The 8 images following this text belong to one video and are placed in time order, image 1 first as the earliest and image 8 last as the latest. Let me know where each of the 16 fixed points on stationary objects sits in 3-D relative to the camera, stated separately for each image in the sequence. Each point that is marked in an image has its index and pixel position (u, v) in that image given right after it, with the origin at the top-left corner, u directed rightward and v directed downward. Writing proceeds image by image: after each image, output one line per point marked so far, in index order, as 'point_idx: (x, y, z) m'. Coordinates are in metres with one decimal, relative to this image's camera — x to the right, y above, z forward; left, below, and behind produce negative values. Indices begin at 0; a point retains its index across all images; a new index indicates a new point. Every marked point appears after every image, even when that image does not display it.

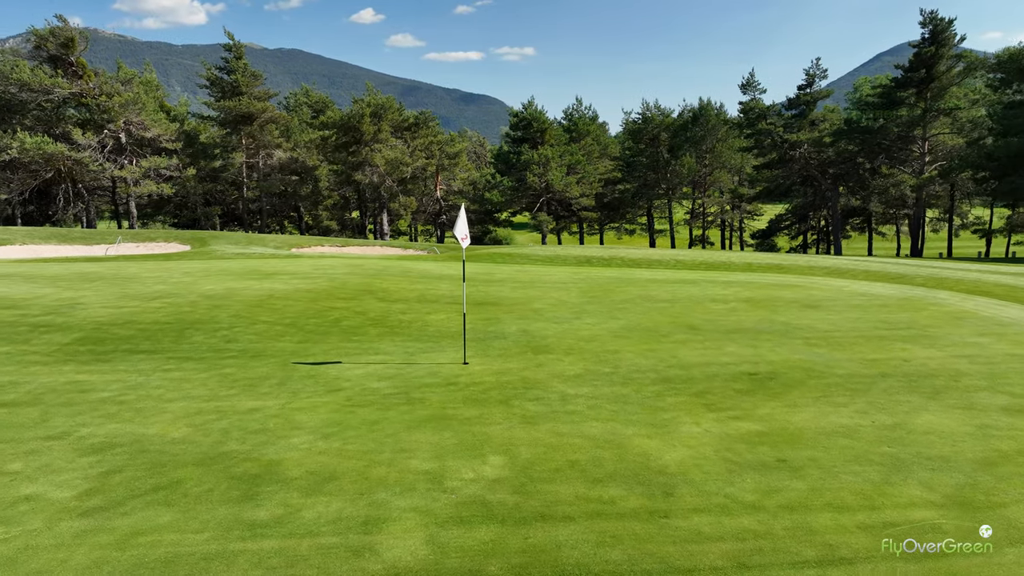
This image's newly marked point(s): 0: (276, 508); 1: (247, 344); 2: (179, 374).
0: (-1.9, -1.8, +6.0) m
1: (-4.4, -0.9, +11.6) m
2: (-4.7, -1.2, +10.0) m
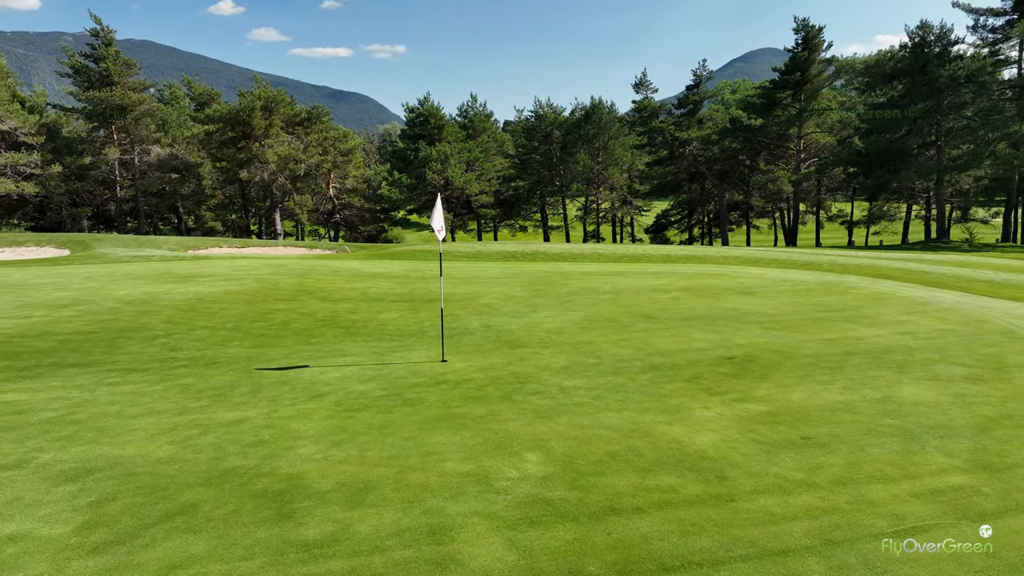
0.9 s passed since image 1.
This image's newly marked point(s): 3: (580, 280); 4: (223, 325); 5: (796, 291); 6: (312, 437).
0: (-1.4, -1.8, +5.4) m
1: (-4.7, -1.0, +10.6) m
2: (-4.8, -1.3, +8.9) m
3: (+1.7, +0.2, +18.3) m
4: (-4.9, -0.6, +12.0) m
5: (+6.6, -0.1, +16.5) m
6: (-2.0, -1.5, +7.3) m
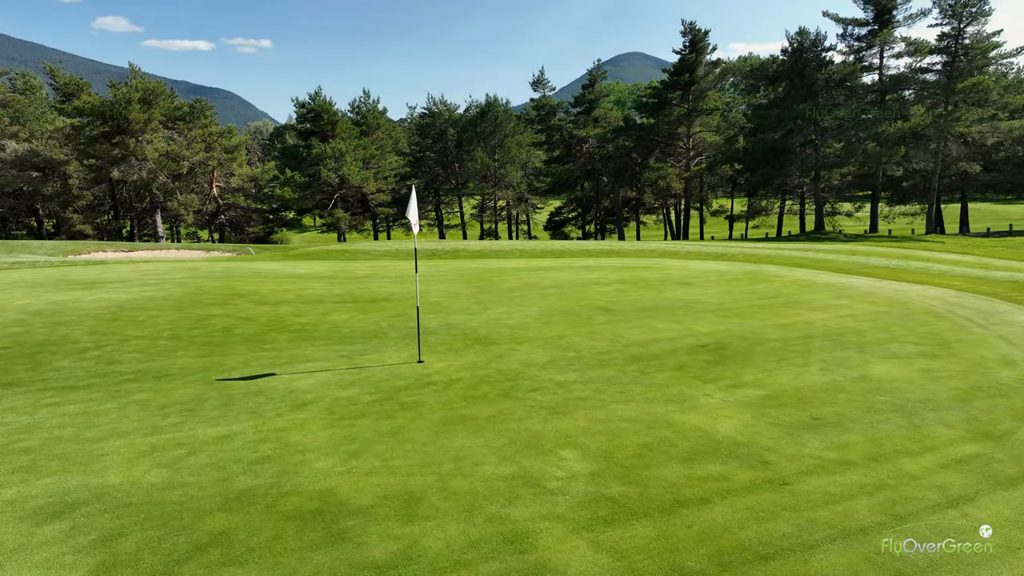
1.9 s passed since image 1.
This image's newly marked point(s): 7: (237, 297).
0: (-0.8, -1.8, +4.9) m
1: (-5.0, -1.0, +9.5) m
2: (-4.8, -1.3, +7.9) m
3: (+0.1, +0.3, +18.1) m
4: (-5.4, -0.7, +10.8) m
5: (+5.2, +0.2, +17.2) m
6: (-1.8, -1.5, +6.6) m
7: (-5.3, -0.2, +13.6) m
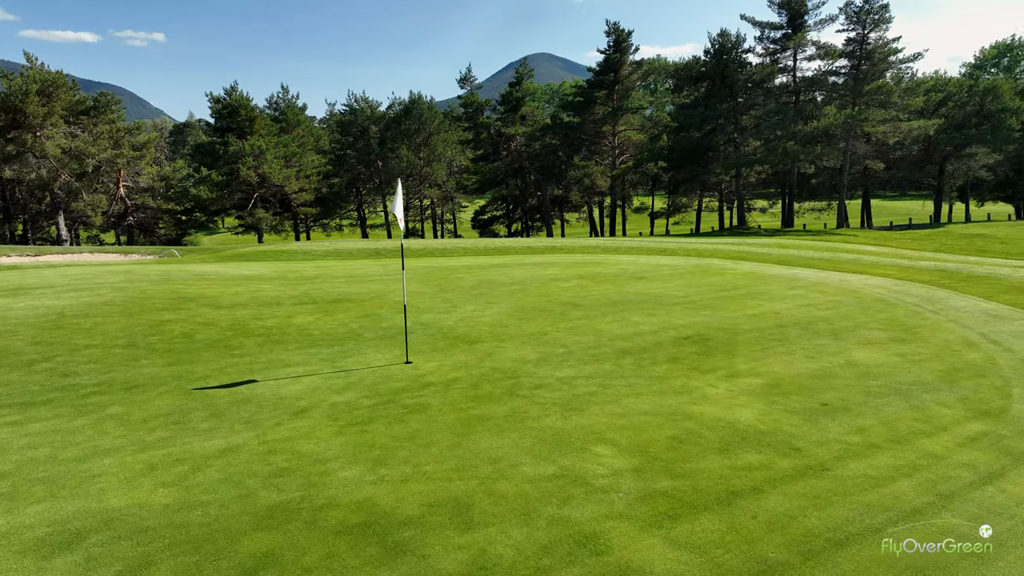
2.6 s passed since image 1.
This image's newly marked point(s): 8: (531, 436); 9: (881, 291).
0: (-0.4, -1.7, +4.6) m
1: (-5.0, -1.1, +8.6) m
2: (-4.6, -1.4, +7.1) m
3: (-1.0, +0.4, +17.9) m
4: (-5.6, -0.8, +9.9) m
5: (+4.2, +0.3, +17.5) m
6: (-1.5, -1.5, +6.2) m
7: (-5.8, -0.2, +12.8) m
8: (+0.2, -1.4, +6.6) m
9: (+7.6, -0.1, +14.6) m
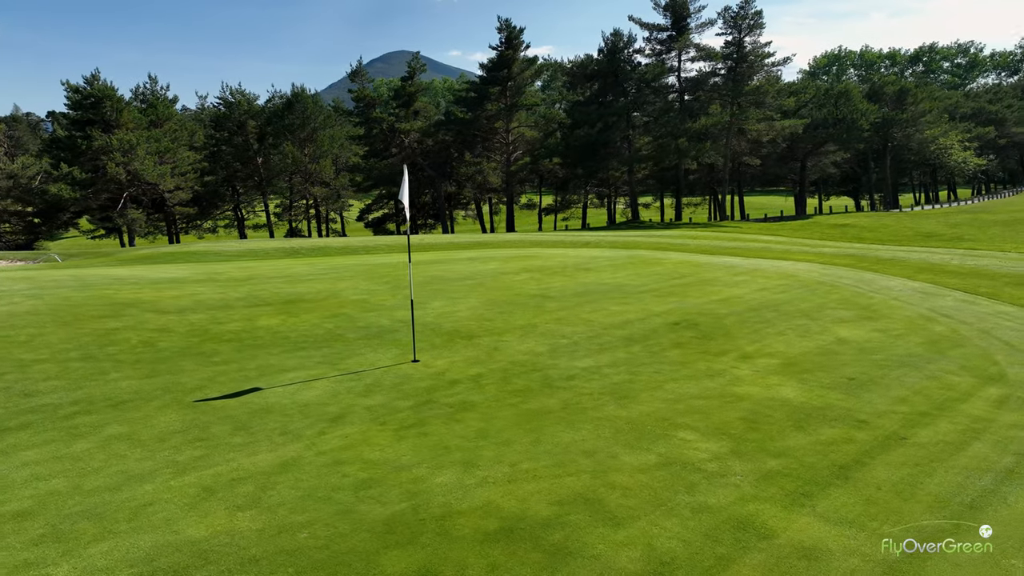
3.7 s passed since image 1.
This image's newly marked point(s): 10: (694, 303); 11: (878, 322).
0: (+0.7, -1.6, +4.3) m
1: (-4.7, -1.1, +7.5) m
2: (-3.9, -1.4, +6.0) m
3: (-2.4, +0.5, +17.2) m
4: (-5.4, -0.8, +8.6) m
5: (+2.8, +0.6, +17.8) m
6: (-0.7, -1.4, +5.7) m
7: (-6.2, -0.3, +11.4) m
8: (+0.9, -1.2, +6.4) m
9: (+6.7, +0.3, +15.6) m
10: (+3.2, -0.3, +12.5) m
11: (+5.6, -0.5, +10.9) m
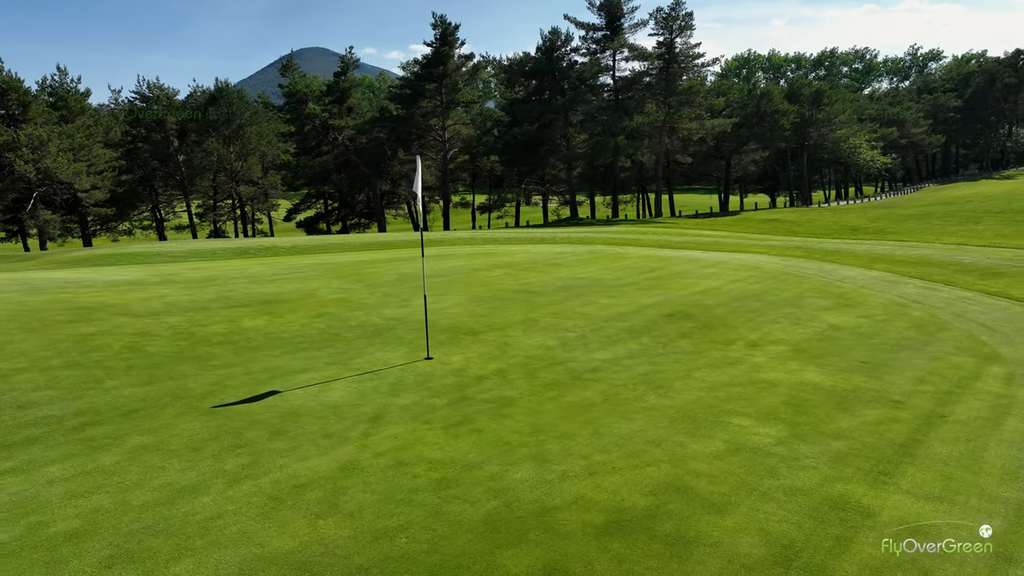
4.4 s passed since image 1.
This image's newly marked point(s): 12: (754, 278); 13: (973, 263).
0: (+1.4, -1.5, +4.3) m
1: (-4.3, -1.1, +6.8) m
2: (-3.4, -1.4, +5.5) m
3: (-3.1, +0.5, +16.8) m
4: (-5.2, -0.8, +7.9) m
5: (+2.0, +0.7, +17.9) m
6: (-0.2, -1.3, +5.5) m
7: (-6.2, -0.3, +10.6) m
8: (+1.3, -1.1, +6.4) m
9: (+6.1, +0.5, +16.2) m
10: (+3.0, -0.1, +12.7) m
11: (+5.5, -0.3, +11.3) m
12: (+4.9, +0.2, +14.4) m
13: (+10.9, +0.6, +16.8) m
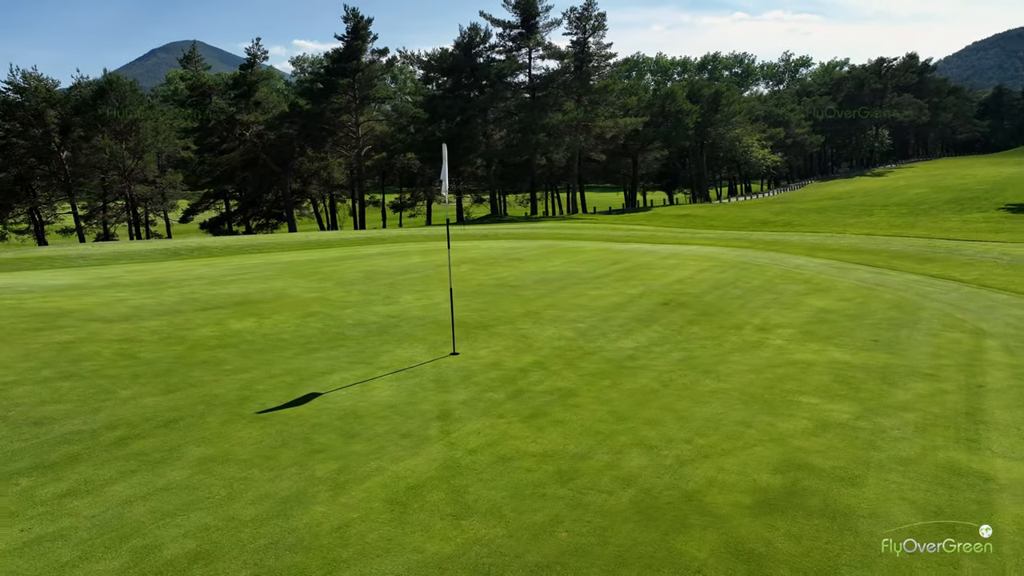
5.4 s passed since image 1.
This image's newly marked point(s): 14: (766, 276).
0: (+2.3, -1.4, +4.4) m
1: (-3.6, -1.1, +6.1) m
2: (-2.6, -1.4, +4.9) m
3: (-4.0, +0.5, +16.1) m
4: (-4.7, -0.9, +7.1) m
5: (+0.9, +0.9, +18.0) m
6: (+0.6, -1.2, +5.4) m
7: (-6.1, -0.4, +9.5) m
8: (+2.0, -1.0, +6.5) m
9: (+5.2, +0.7, +16.8) m
10: (+2.7, +0.1, +12.9) m
11: (+5.4, -0.1, +12.0) m
12: (+4.3, +0.4, +15.0) m
13: (+9.9, +1.0, +18.2) m
14: (+4.9, +0.2, +13.9) m
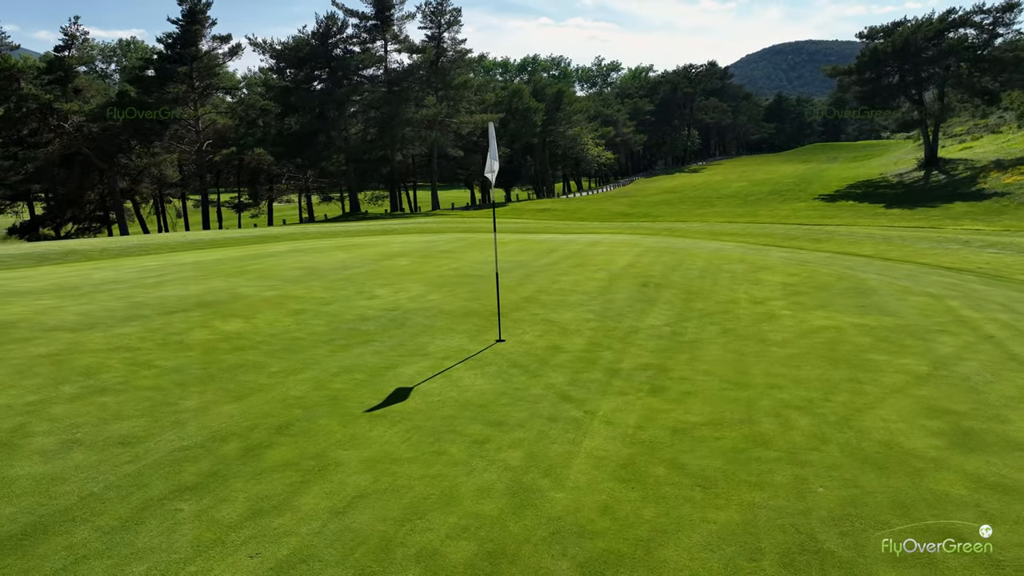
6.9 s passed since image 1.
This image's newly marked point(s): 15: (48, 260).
0: (+3.8, -1.0, +5.0) m
1: (-2.5, -1.0, +5.2) m
2: (-1.1, -1.2, +4.3) m
3: (-5.2, +0.5, +14.8) m
4: (-3.7, -0.9, +5.9) m
5: (-1.0, +1.1, +17.8) m
6: (+1.9, -1.0, +5.6) m
7: (-5.7, -0.4, +7.9) m
8: (+2.9, -0.7, +6.9) m
9: (+3.5, +1.1, +17.7) m
10: (+2.0, +0.4, +13.3) m
11: (+4.9, +0.3, +13.0) m
12: (+3.1, +0.8, +15.7) m
13: (+7.7, +1.6, +20.1) m
14: (+4.0, +0.6, +14.8) m
15: (-10.8, +0.7, +16.4) m
